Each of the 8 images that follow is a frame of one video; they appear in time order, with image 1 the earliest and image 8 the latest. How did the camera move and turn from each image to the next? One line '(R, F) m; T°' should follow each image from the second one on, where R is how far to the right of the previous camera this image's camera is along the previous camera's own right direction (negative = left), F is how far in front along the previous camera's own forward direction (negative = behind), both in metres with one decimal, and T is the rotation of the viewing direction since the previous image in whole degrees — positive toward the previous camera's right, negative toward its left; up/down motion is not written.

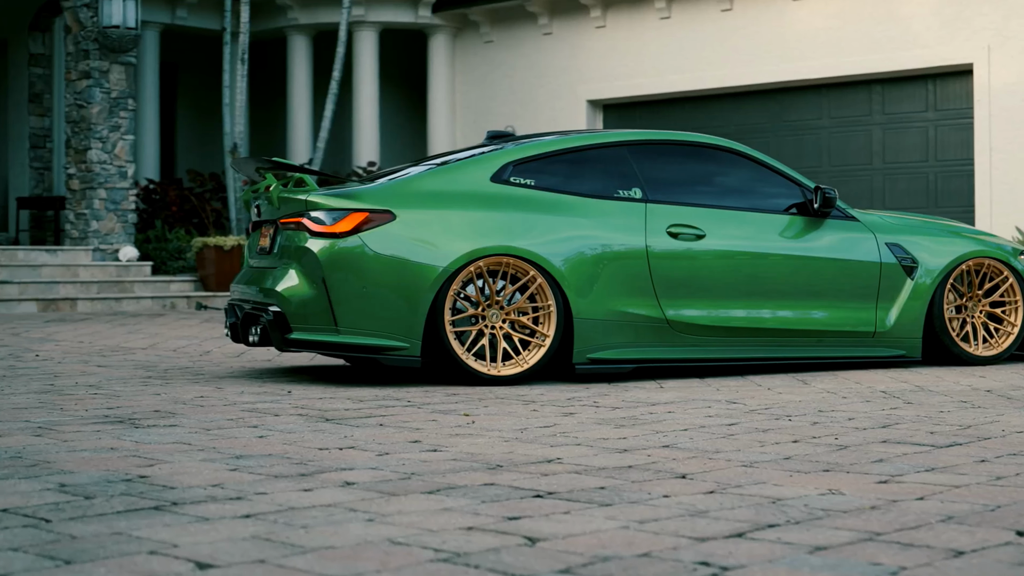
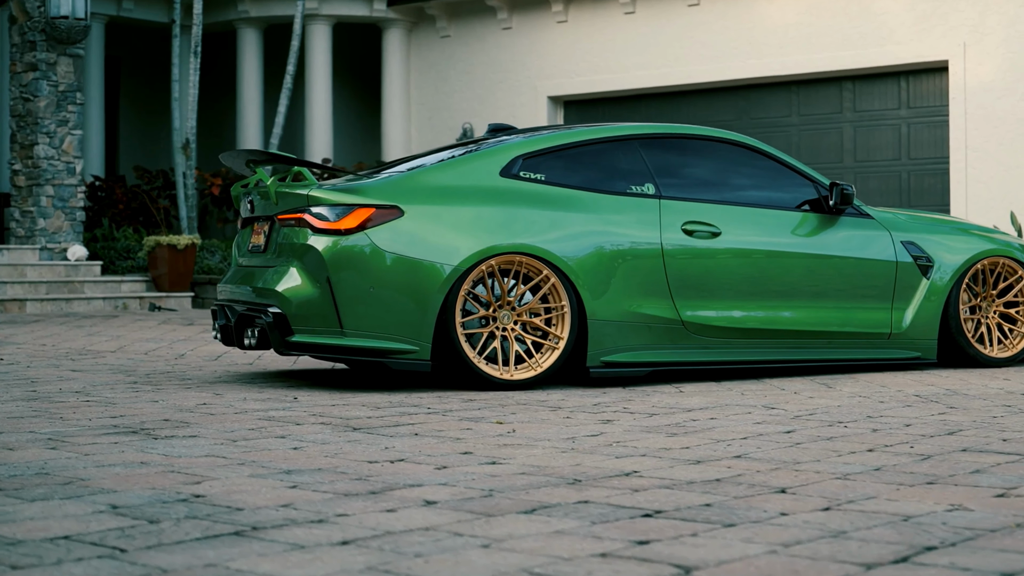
(-0.4, +0.3) m; +3°
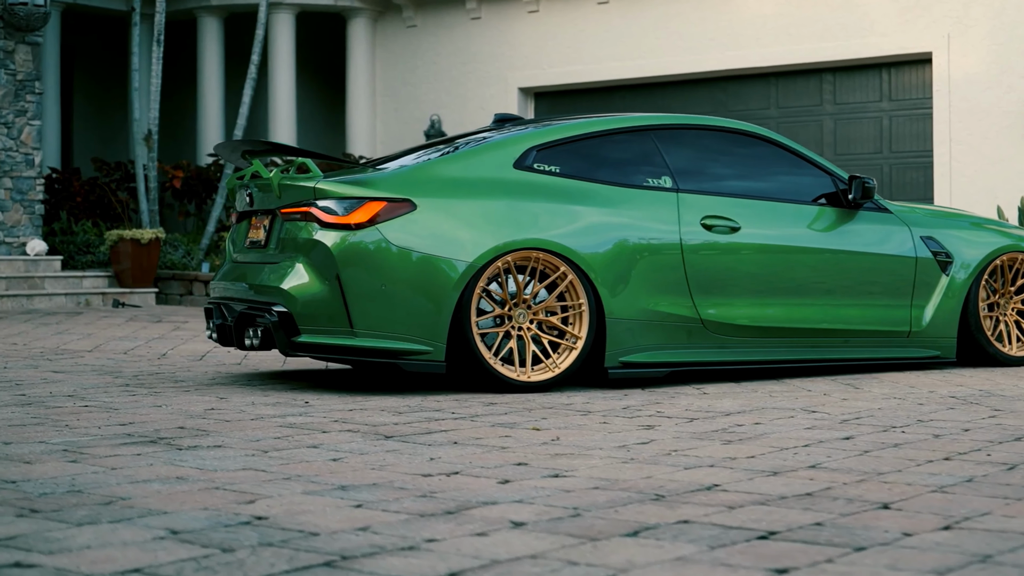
(-0.3, +0.3) m; +2°
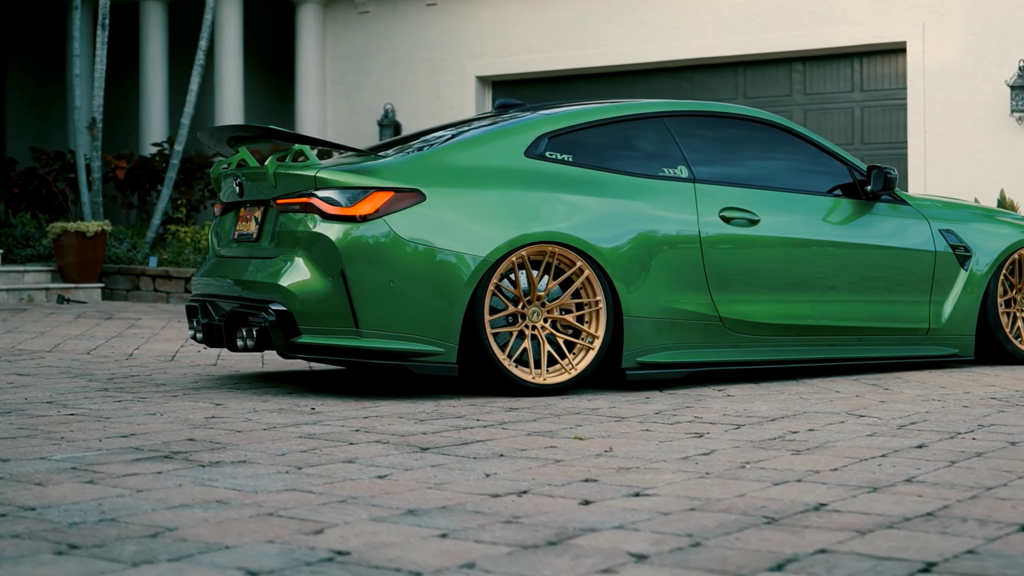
(-0.3, +0.4) m; +3°
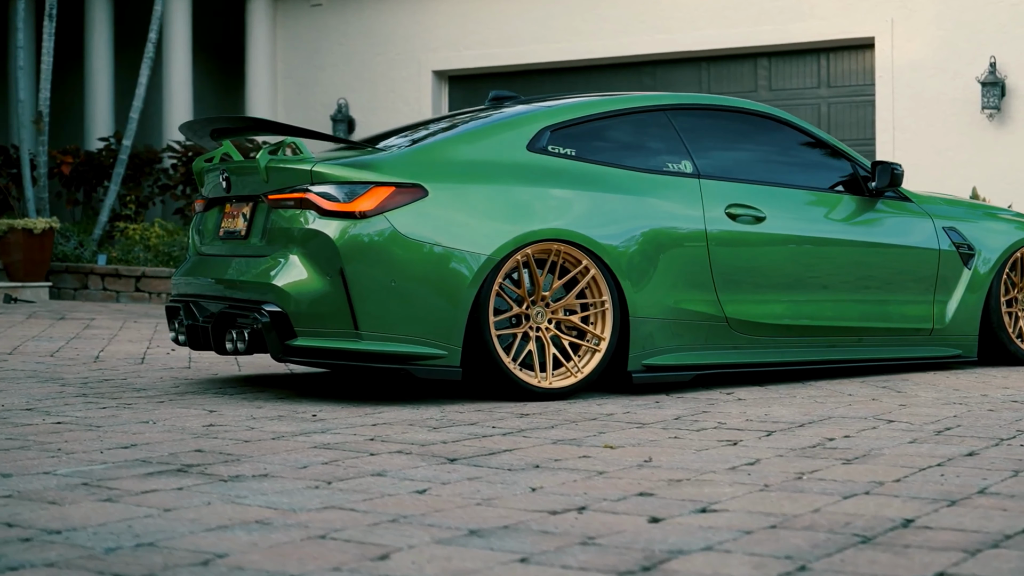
(-0.3, +0.2) m; +3°
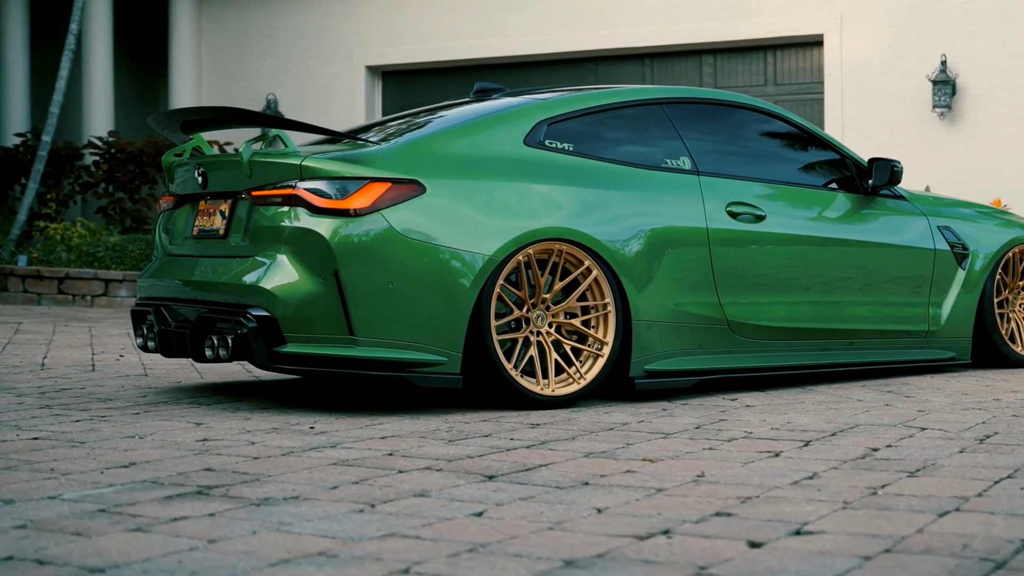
(-0.3, +0.3) m; +4°
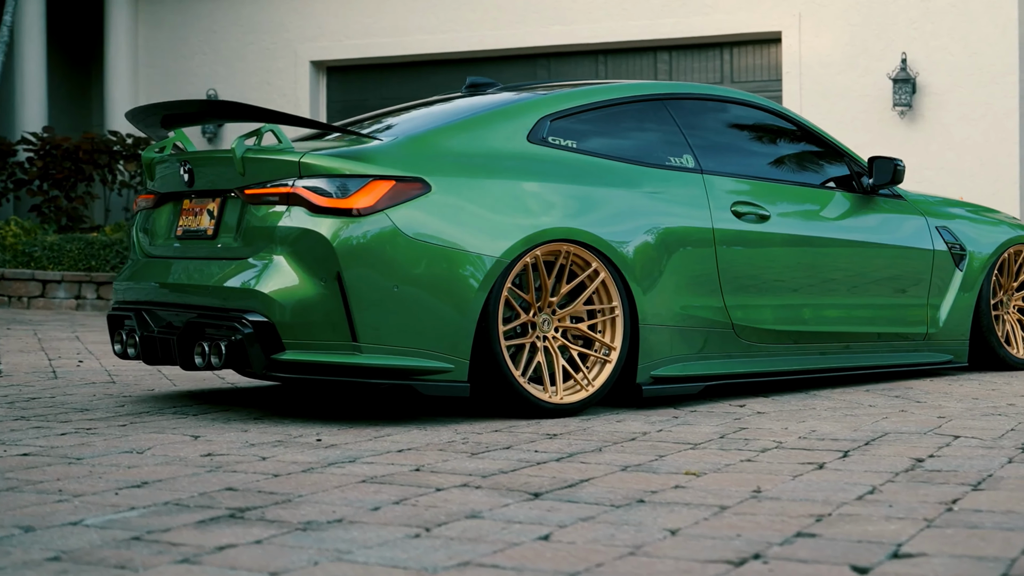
(-0.3, +0.2) m; +3°
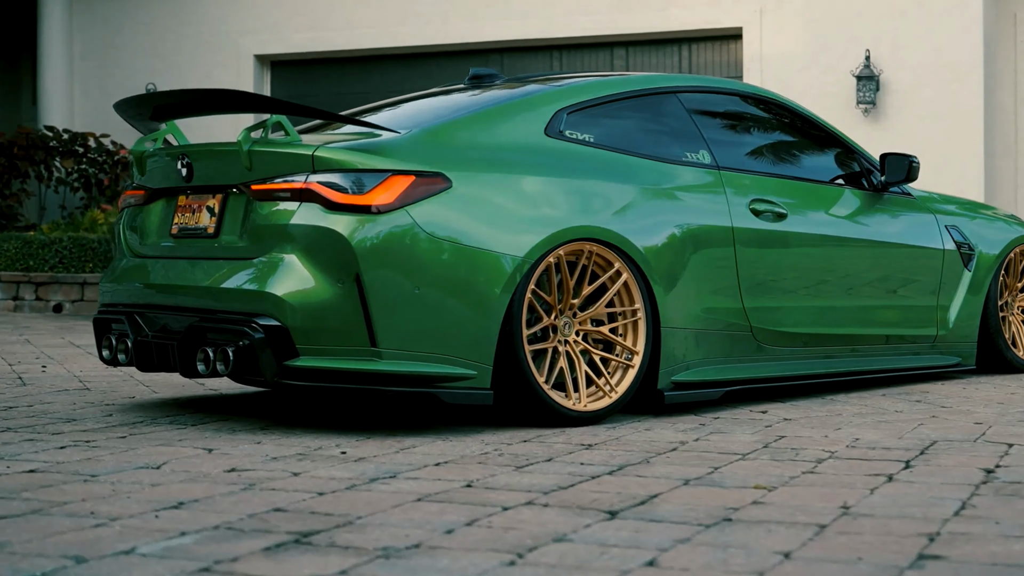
(-0.3, +0.3) m; +3°
